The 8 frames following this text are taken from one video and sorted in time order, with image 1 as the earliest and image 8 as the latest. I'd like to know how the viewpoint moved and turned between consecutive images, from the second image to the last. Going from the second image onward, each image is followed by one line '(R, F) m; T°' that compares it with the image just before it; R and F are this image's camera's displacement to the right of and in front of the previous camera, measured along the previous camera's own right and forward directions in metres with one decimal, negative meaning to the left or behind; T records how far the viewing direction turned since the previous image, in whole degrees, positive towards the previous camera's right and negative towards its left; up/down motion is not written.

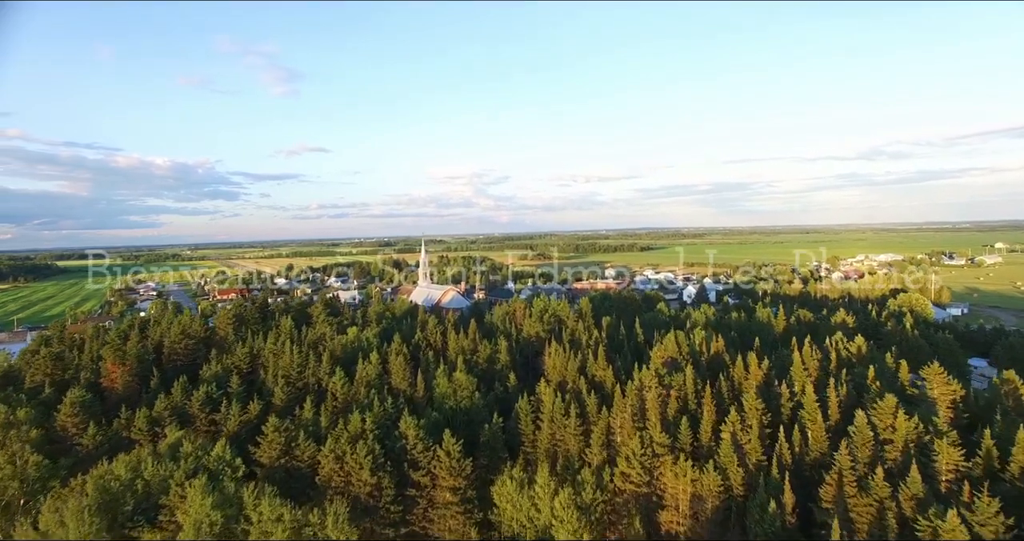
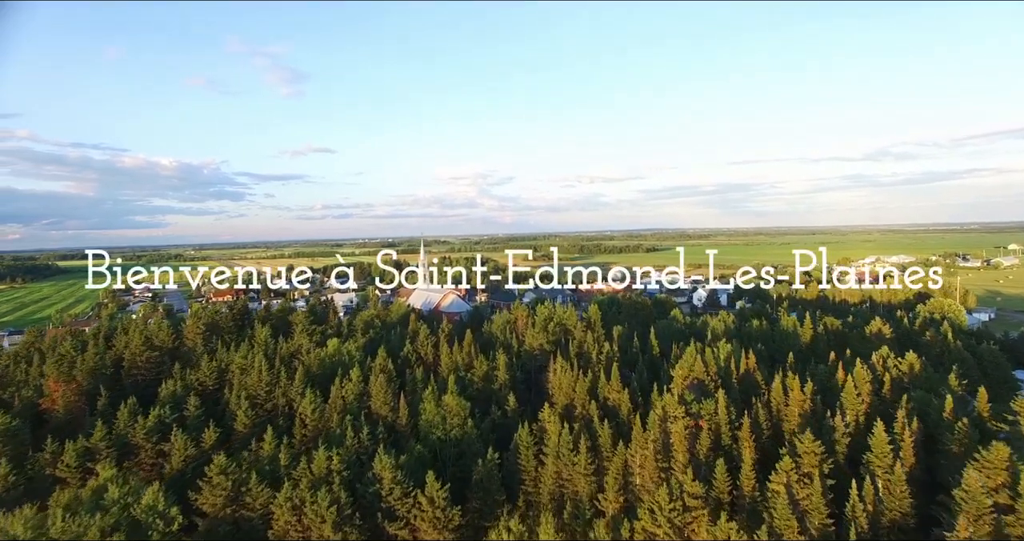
(+0.2, +3.8) m; 0°
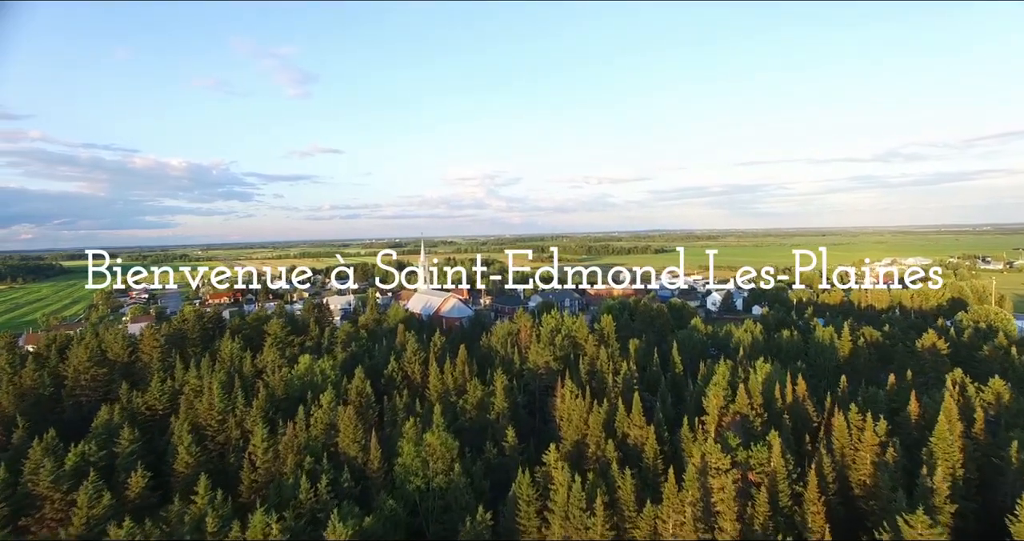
(+0.3, +4.4) m; -1°
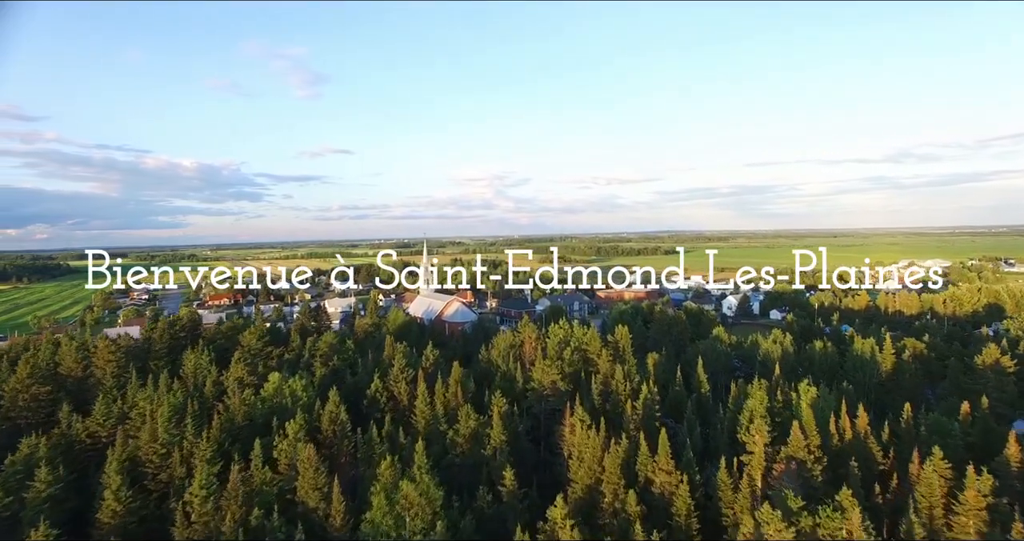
(+0.3, +3.7) m; -1°
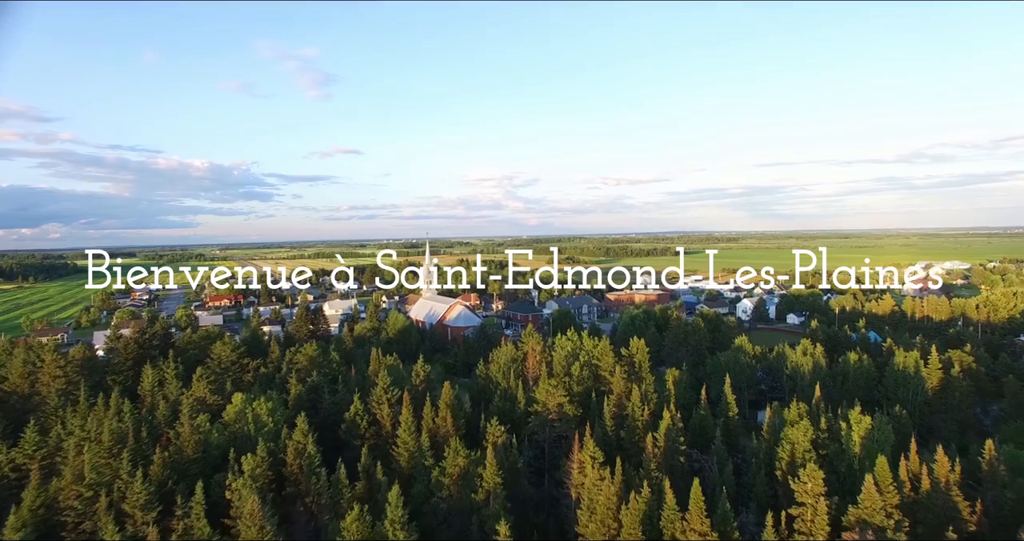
(+0.3, +3.2) m; -1°
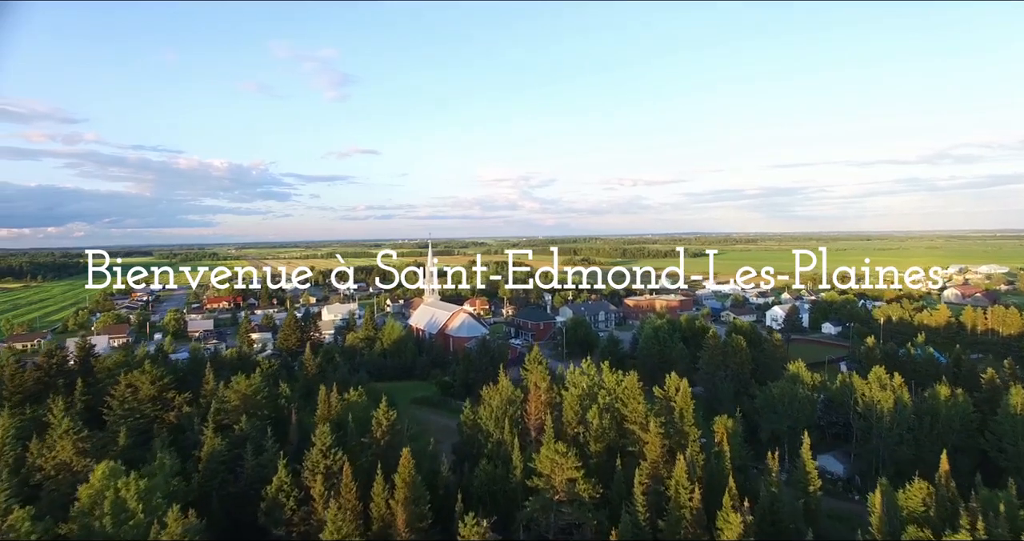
(+0.6, +6.5) m; -1°
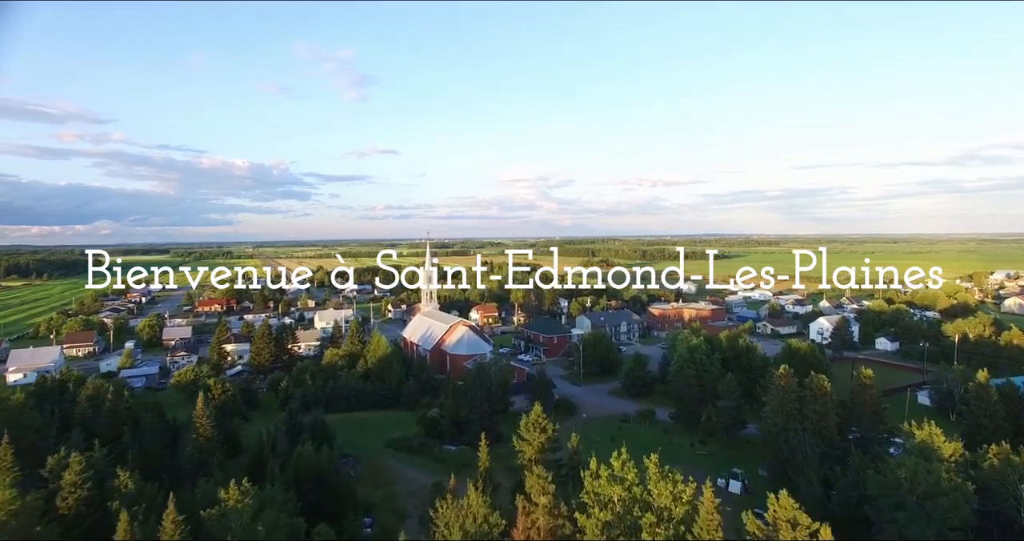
(+0.8, +9.1) m; -2°
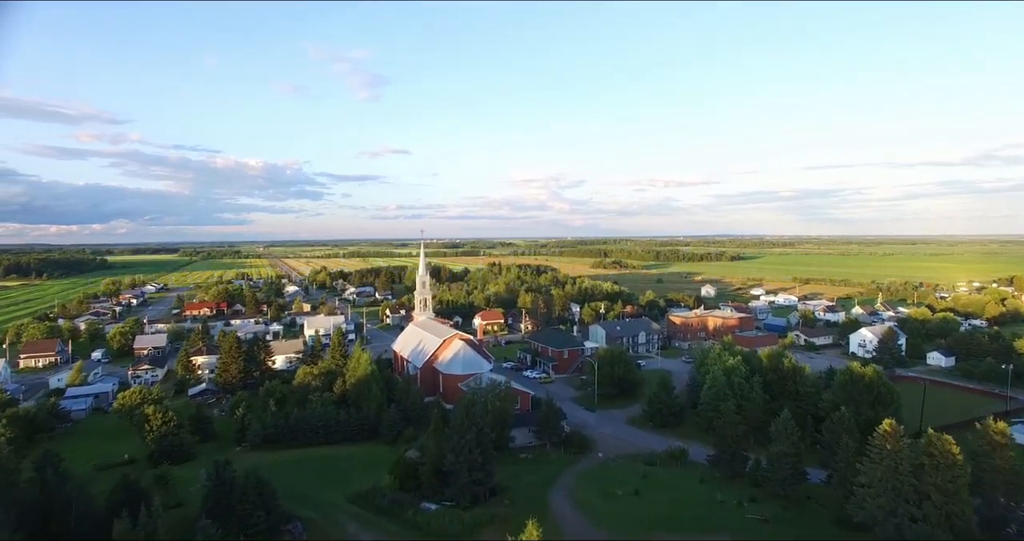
(+0.5, +7.3) m; -1°
